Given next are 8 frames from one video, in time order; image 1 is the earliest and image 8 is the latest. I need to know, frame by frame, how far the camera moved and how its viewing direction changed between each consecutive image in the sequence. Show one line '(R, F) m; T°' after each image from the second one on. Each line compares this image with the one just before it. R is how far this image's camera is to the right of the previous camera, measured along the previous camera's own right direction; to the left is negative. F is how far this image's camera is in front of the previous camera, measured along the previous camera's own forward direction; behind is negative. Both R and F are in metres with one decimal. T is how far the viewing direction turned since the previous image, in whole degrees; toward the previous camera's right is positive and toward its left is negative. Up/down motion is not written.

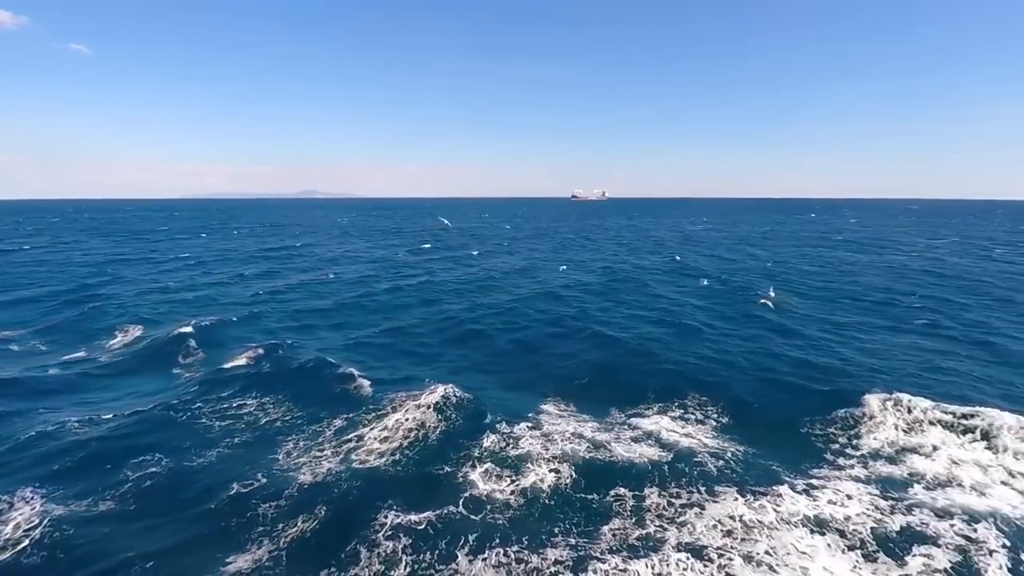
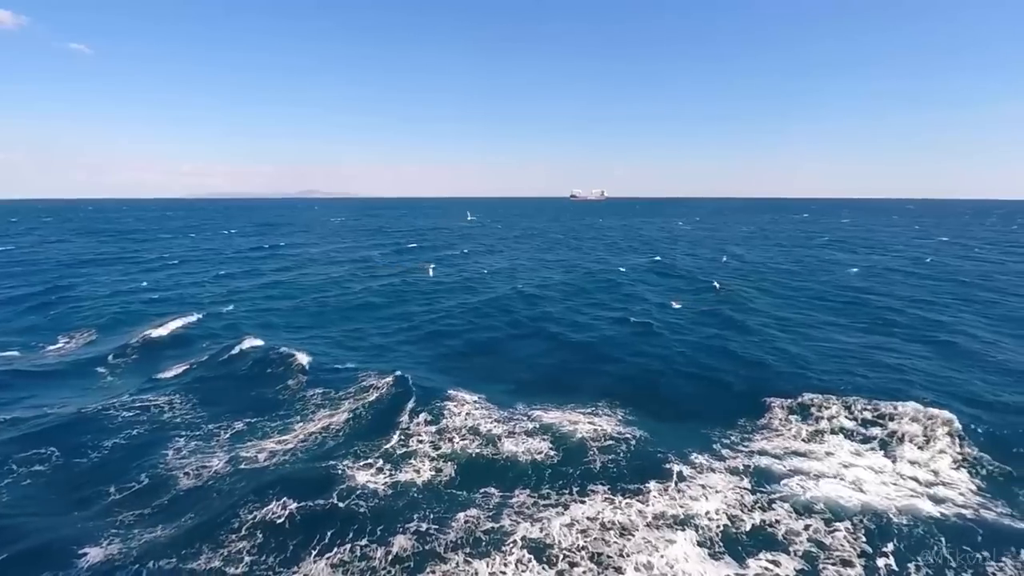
(+2.1, +0.1) m; 0°
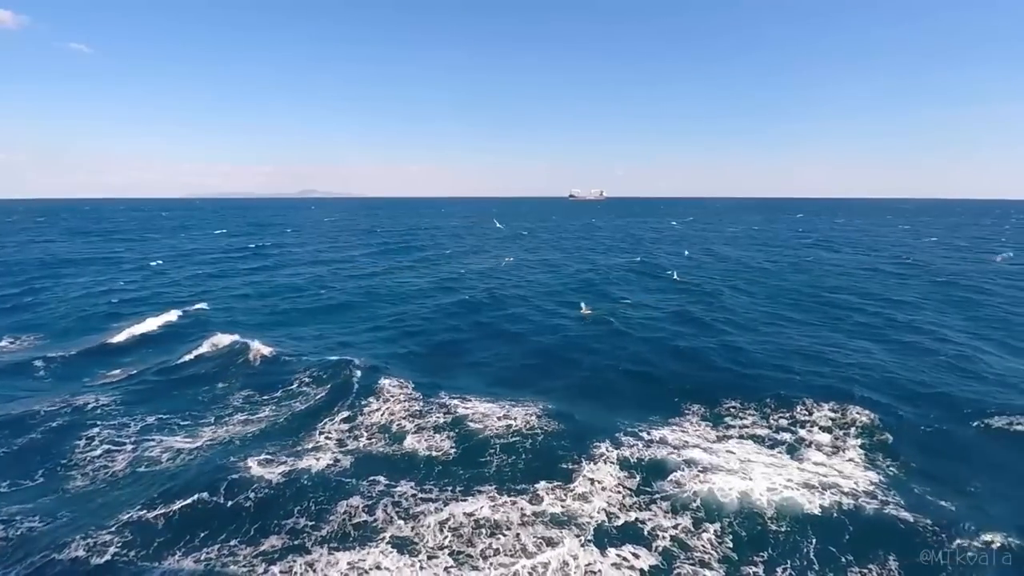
(+1.9, 0.0) m; 0°
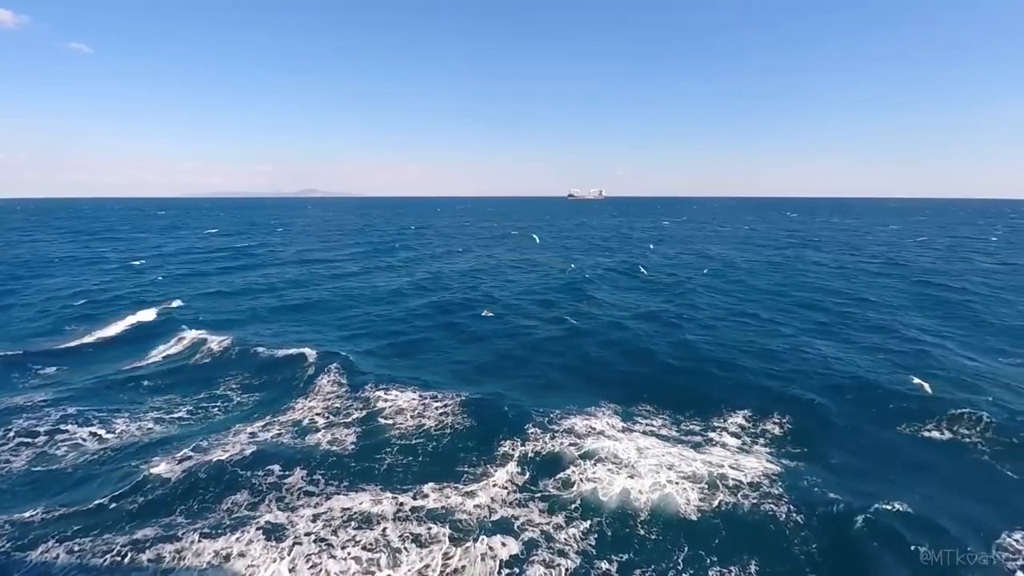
(+1.9, -0.1) m; 0°
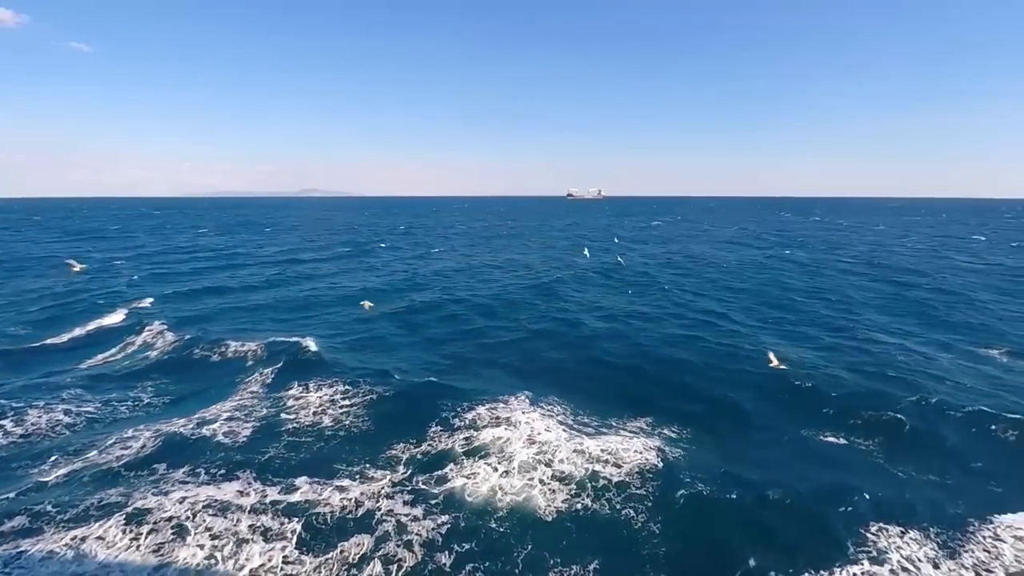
(+2.1, -0.2) m; 0°
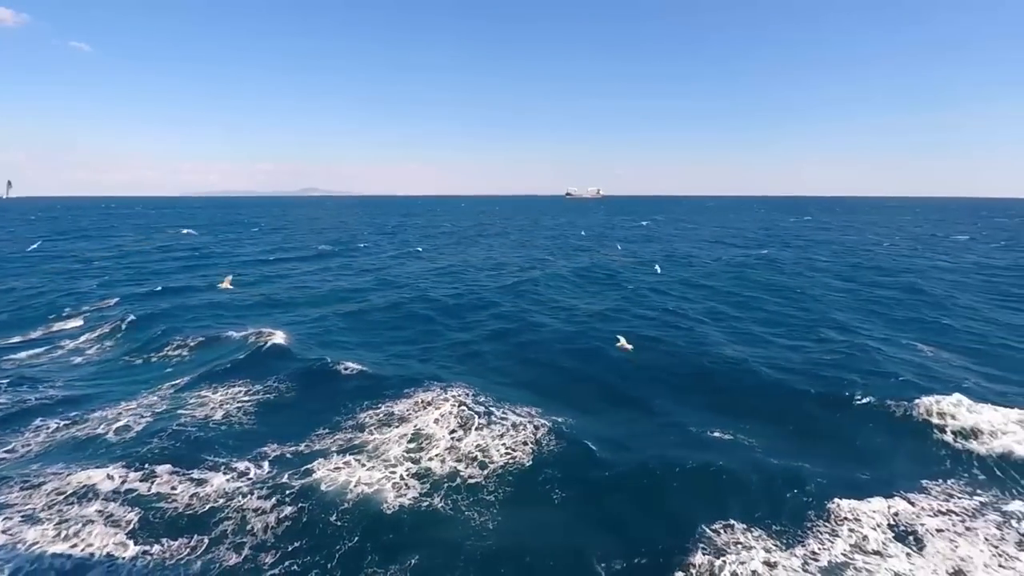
(+2.3, -0.1) m; 0°
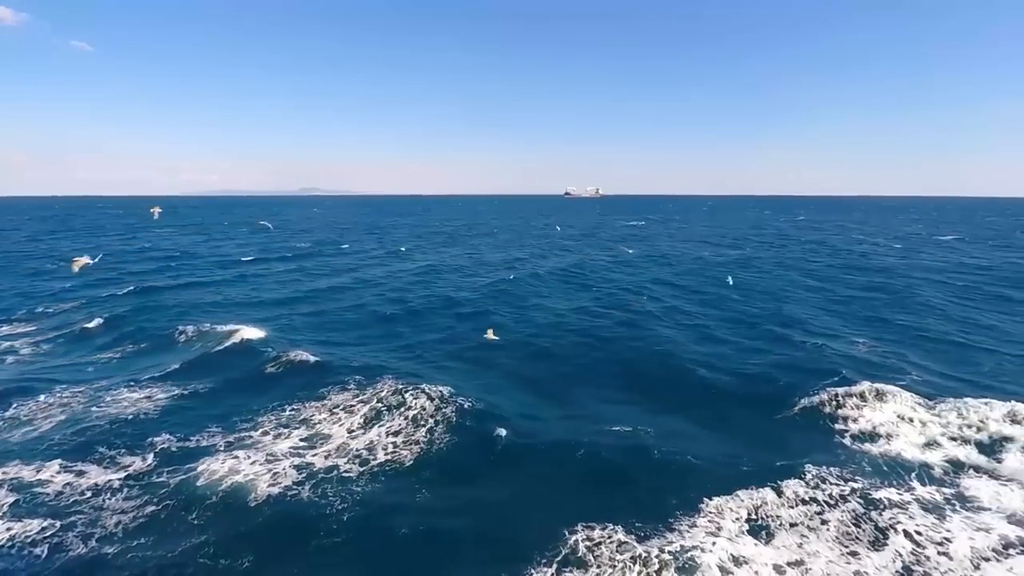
(+2.1, -0.2) m; 0°
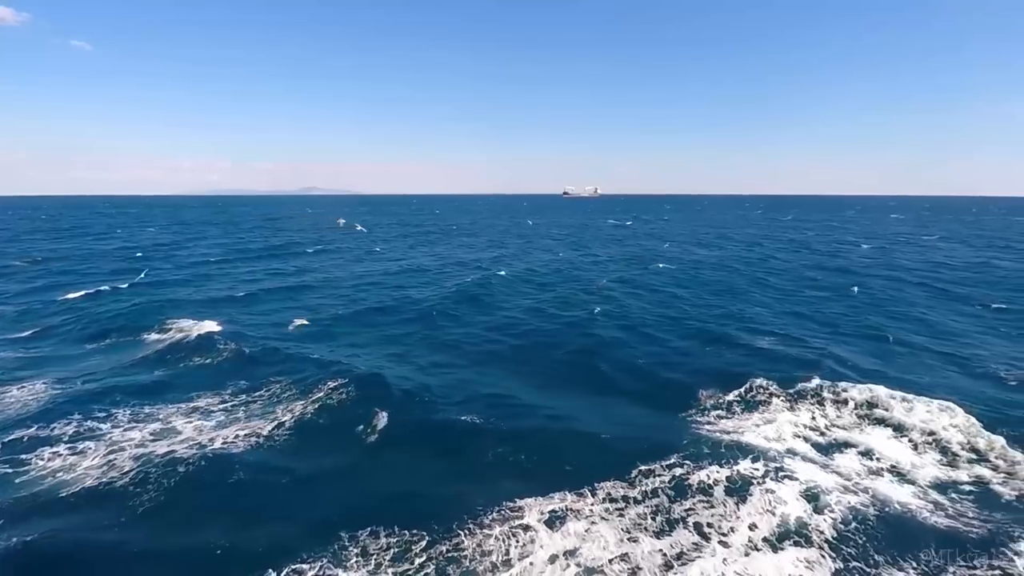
(+3.0, -0.4) m; 0°
